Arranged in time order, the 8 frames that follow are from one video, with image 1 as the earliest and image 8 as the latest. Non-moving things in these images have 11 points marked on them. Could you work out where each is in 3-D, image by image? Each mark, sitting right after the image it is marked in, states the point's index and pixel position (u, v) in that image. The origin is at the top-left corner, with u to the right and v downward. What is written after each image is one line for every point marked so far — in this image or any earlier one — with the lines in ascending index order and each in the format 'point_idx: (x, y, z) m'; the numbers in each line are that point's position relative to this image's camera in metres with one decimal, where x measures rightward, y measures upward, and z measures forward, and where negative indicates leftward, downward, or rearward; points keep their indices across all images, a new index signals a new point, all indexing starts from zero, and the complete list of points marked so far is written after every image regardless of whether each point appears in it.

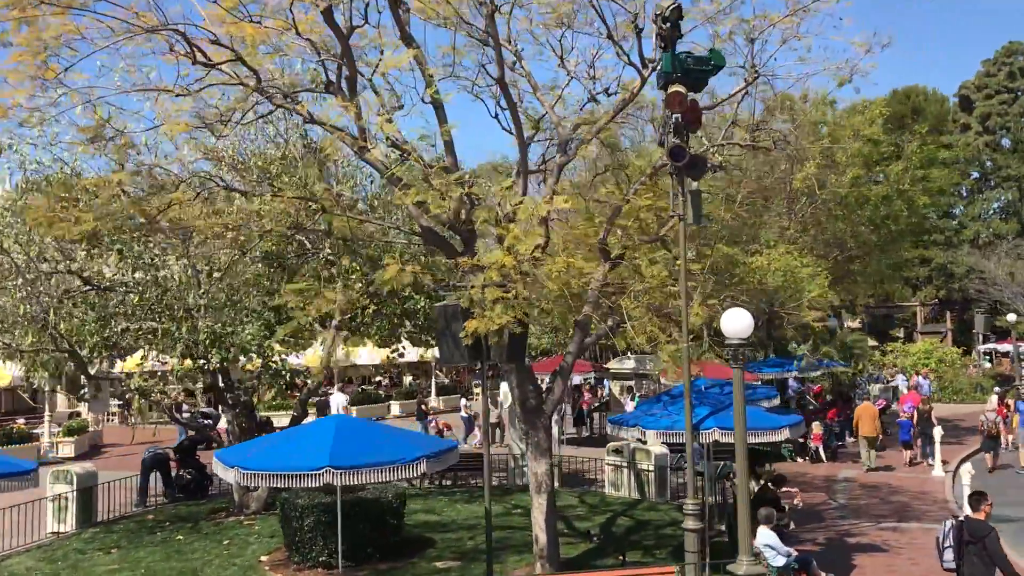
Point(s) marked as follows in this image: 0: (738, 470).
0: (+2.0, -1.6, +8.5) m
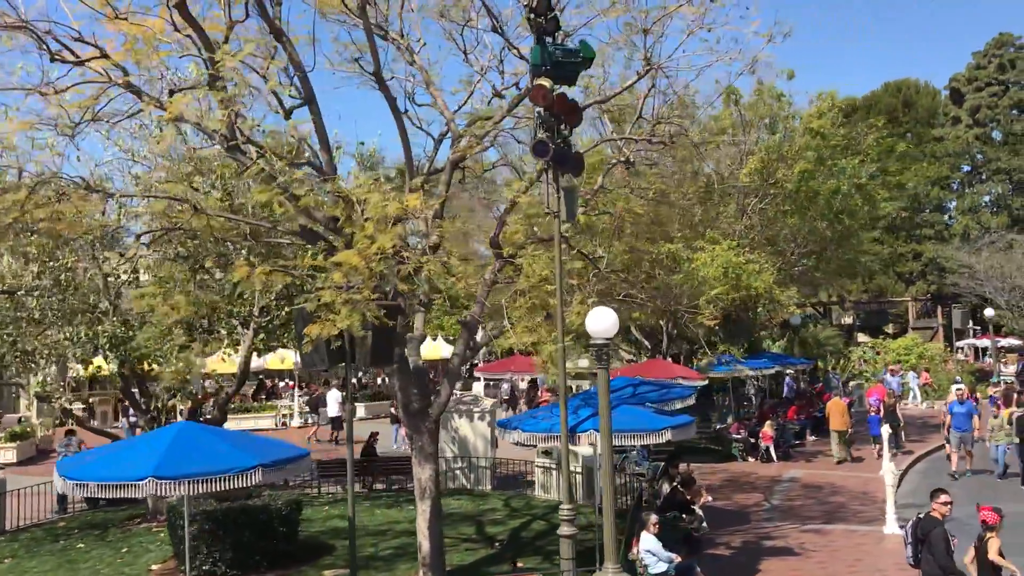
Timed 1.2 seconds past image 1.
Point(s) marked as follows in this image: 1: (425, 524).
0: (+0.8, -1.6, +8.2) m
1: (-0.9, -2.3, +9.7) m
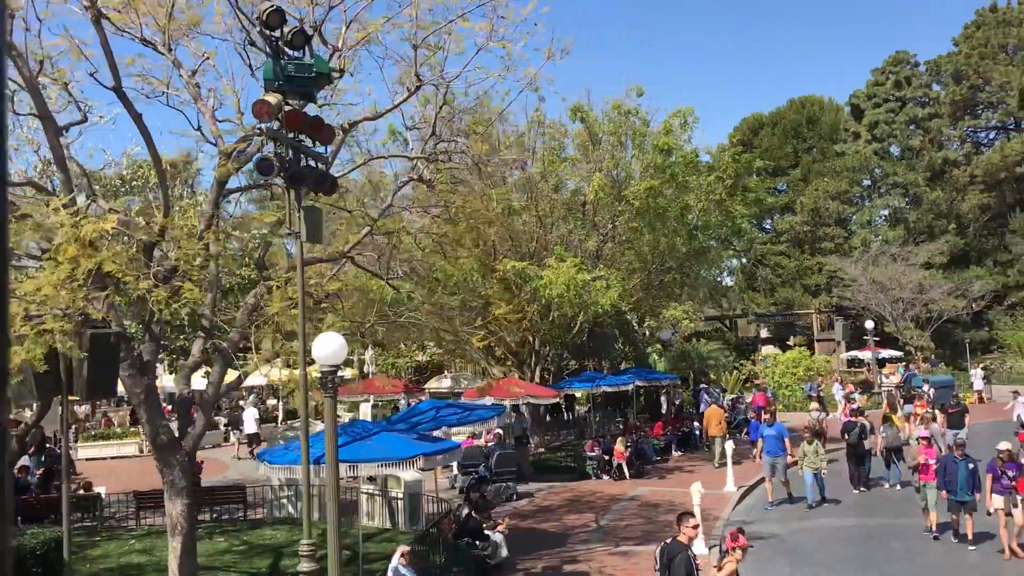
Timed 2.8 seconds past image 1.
0: (-1.5, -1.8, +7.8) m
1: (-3.2, -2.6, +9.2) m
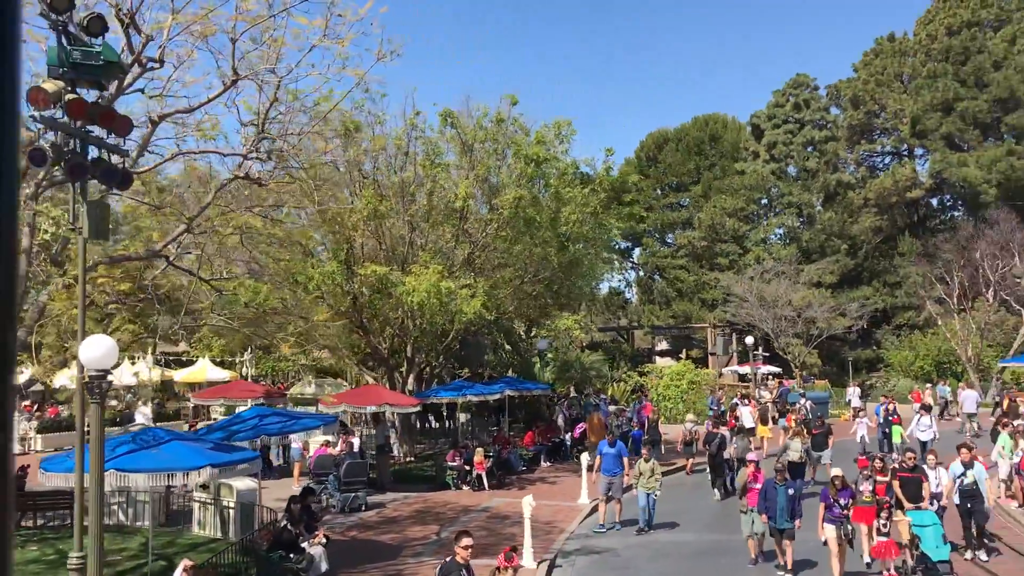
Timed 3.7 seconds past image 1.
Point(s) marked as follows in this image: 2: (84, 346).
0: (-3.2, -1.8, +7.4) m
1: (-5.1, -2.5, +8.6) m
2: (-3.3, -0.4, +7.5) m
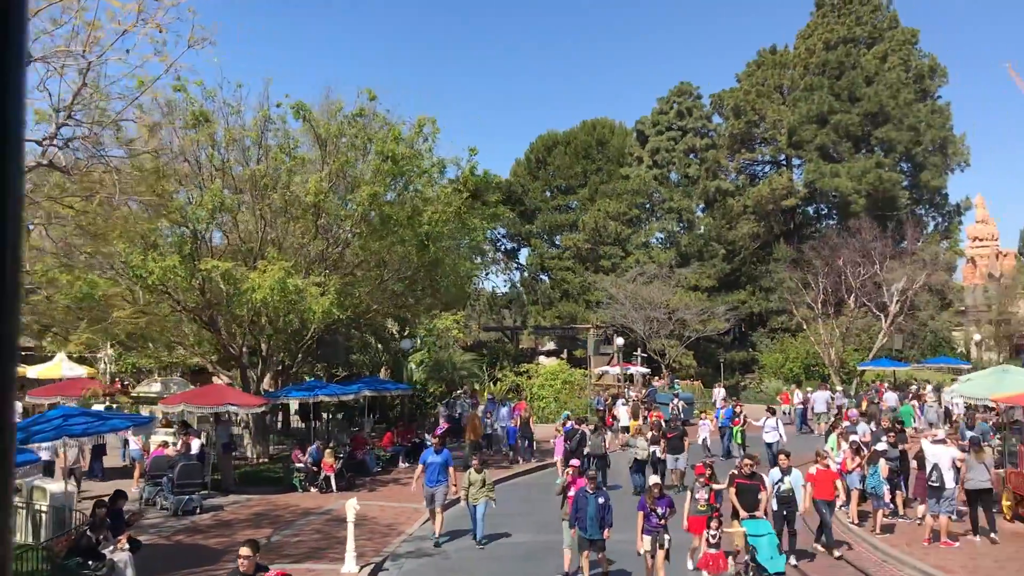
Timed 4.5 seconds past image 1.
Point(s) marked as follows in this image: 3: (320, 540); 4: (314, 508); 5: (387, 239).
0: (-4.8, -1.7, +6.8) m
1: (-6.8, -2.4, +7.9) m
2: (-4.9, -0.4, +6.9) m
3: (-2.8, -3.6, +14.0) m
4: (-3.3, -3.7, +16.5) m
5: (-2.6, +1.0, +20.0) m
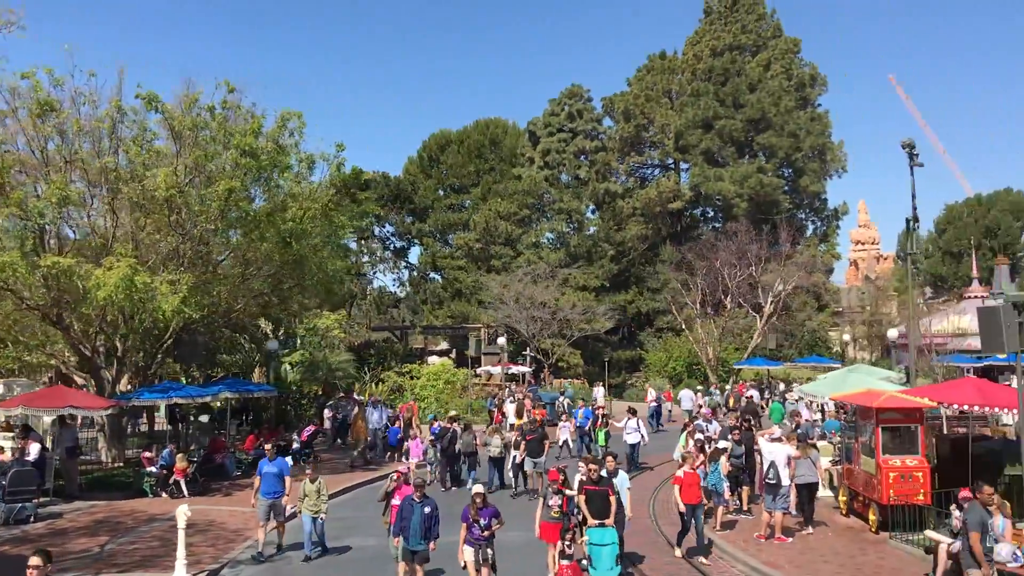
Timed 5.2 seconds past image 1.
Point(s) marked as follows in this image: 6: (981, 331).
0: (-6.2, -1.7, +6.1) m
1: (-8.3, -2.4, +7.0) m
2: (-6.3, -0.3, +6.3) m
3: (-4.9, -3.6, +13.5) m
4: (-5.7, -3.7, +15.9) m
5: (-5.3, +1.0, +19.5) m
6: (+5.6, -0.5, +11.7) m
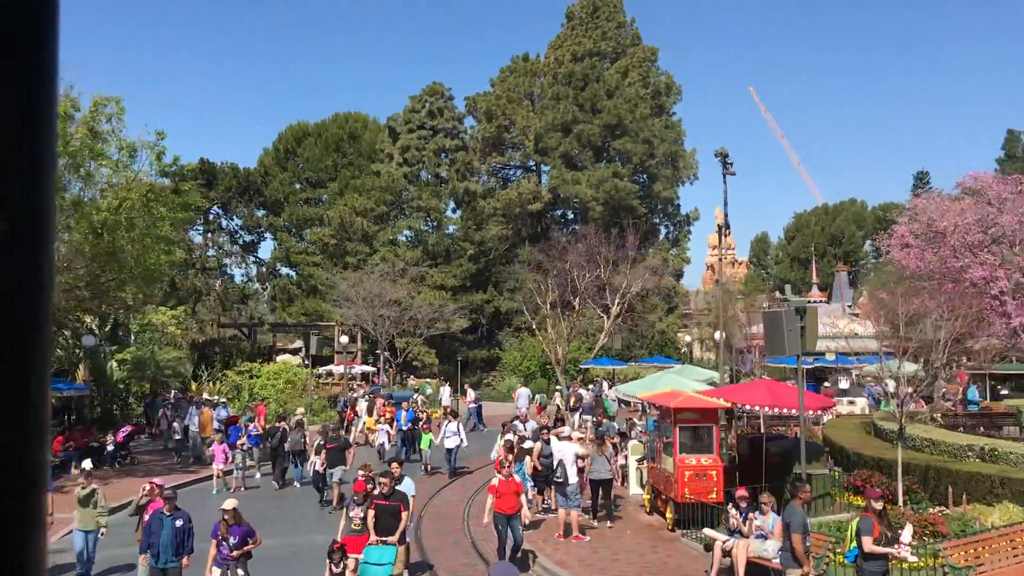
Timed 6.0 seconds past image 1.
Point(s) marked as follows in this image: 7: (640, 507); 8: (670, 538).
0: (-7.9, -1.5, +5.1) m
1: (-10.1, -2.2, +5.6) m
2: (-8.0, -0.2, +5.2) m
3: (-7.6, -3.5, +12.6) m
4: (-8.7, -3.5, +14.8) m
5: (-8.7, +1.1, +18.4) m
6: (+3.1, -0.6, +12.1) m
7: (+2.0, -3.4, +15.4) m
8: (+2.1, -3.4, +13.1) m
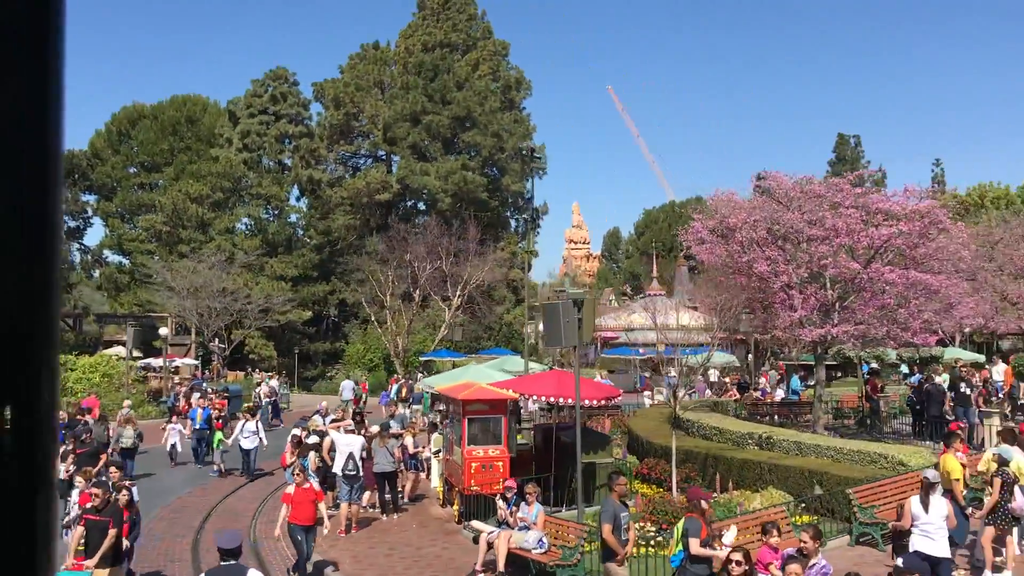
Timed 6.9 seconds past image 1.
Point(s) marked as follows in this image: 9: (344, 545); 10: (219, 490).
0: (-9.6, -1.4, +3.7) m
1: (-11.8, -2.1, +4.0) m
2: (-9.6, -0.1, +3.8) m
3: (-10.3, -3.3, +11.2) m
4: (-11.7, -3.3, +13.3) m
5: (-12.2, +1.4, +16.8) m
6: (+0.4, -0.5, +12.2) m
7: (-1.2, -3.3, +15.3) m
8: (-0.8, -3.2, +13.1) m
9: (-2.1, -3.2, +12.3) m
10: (-4.9, -3.4, +16.3) m
